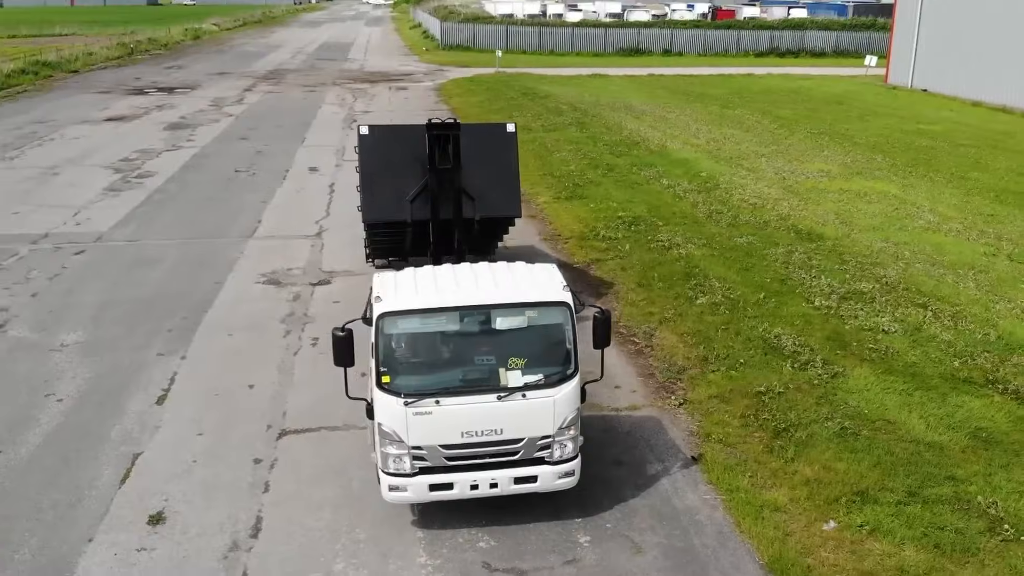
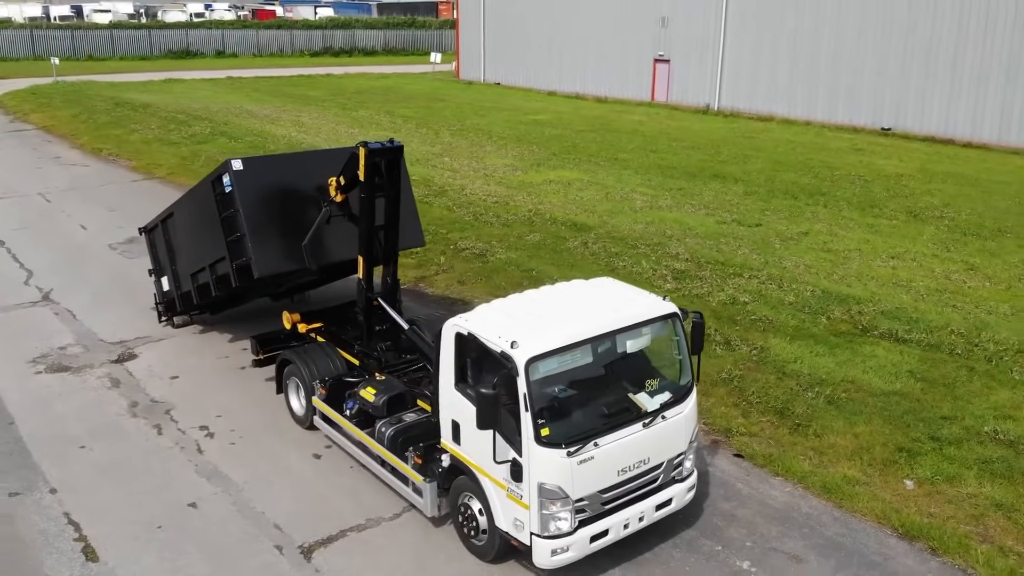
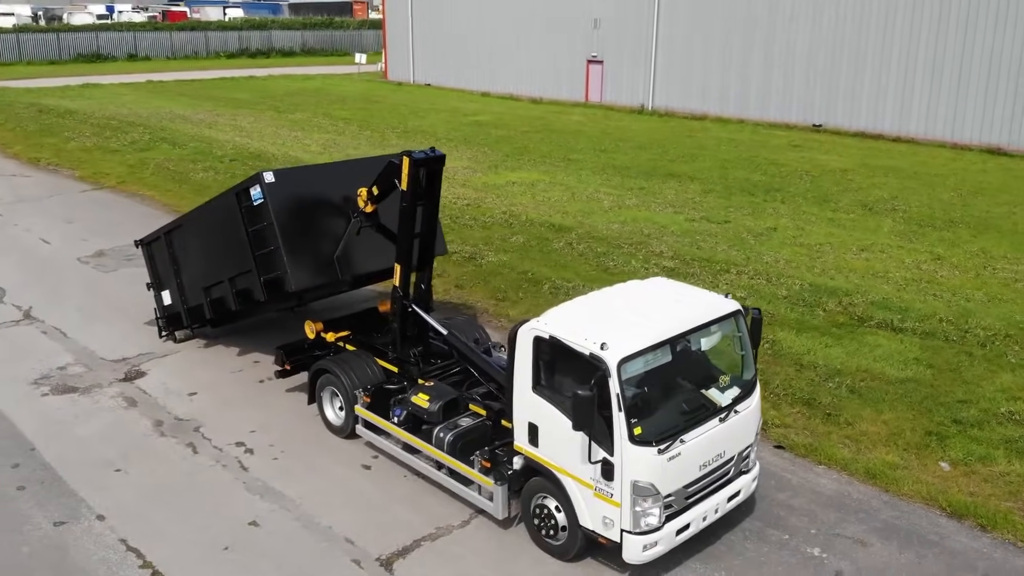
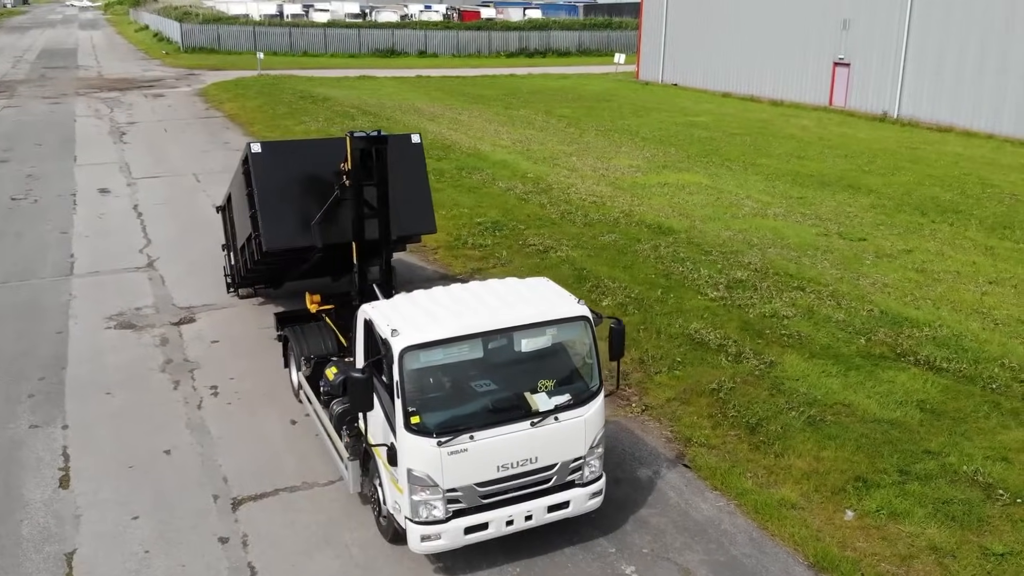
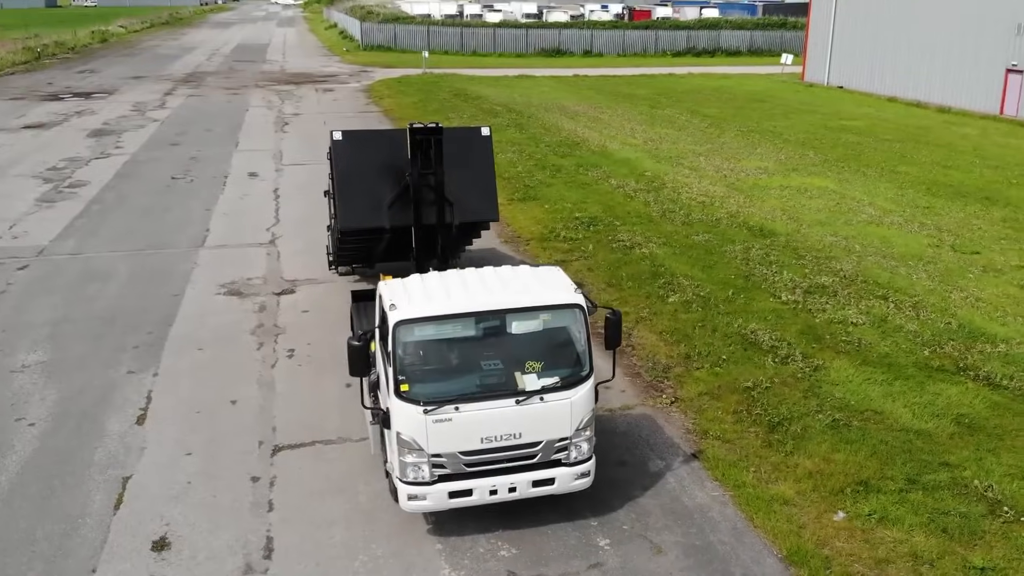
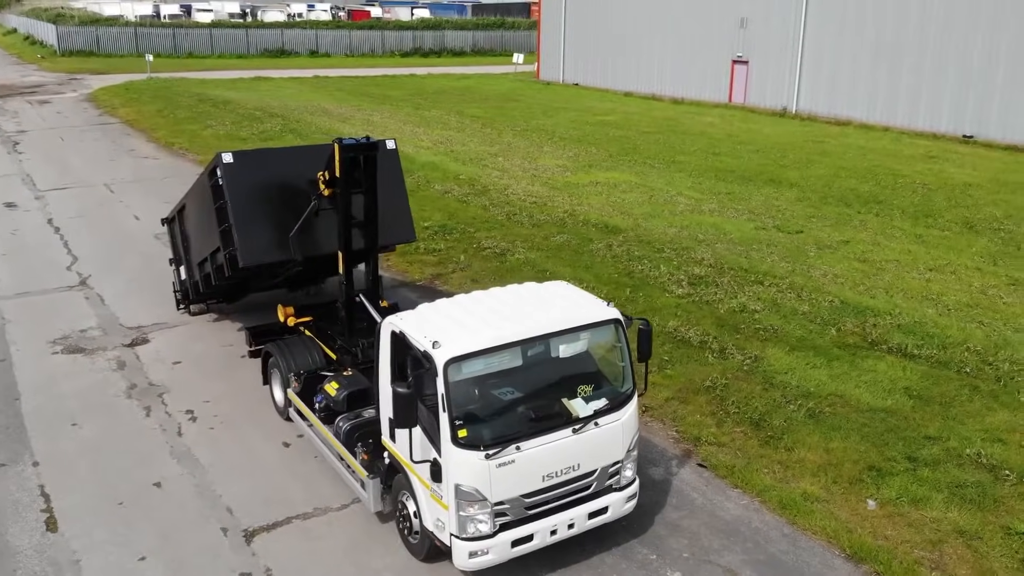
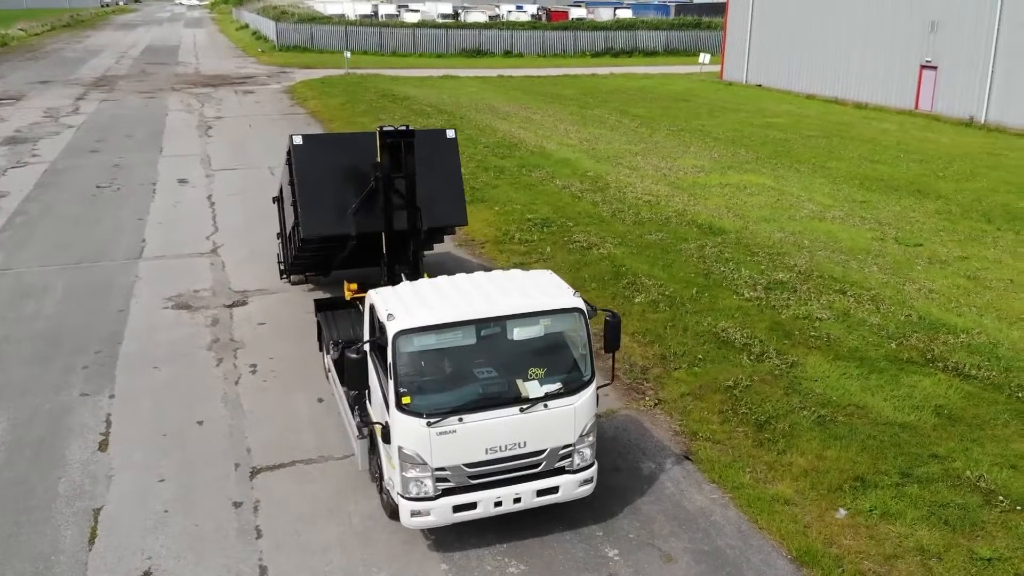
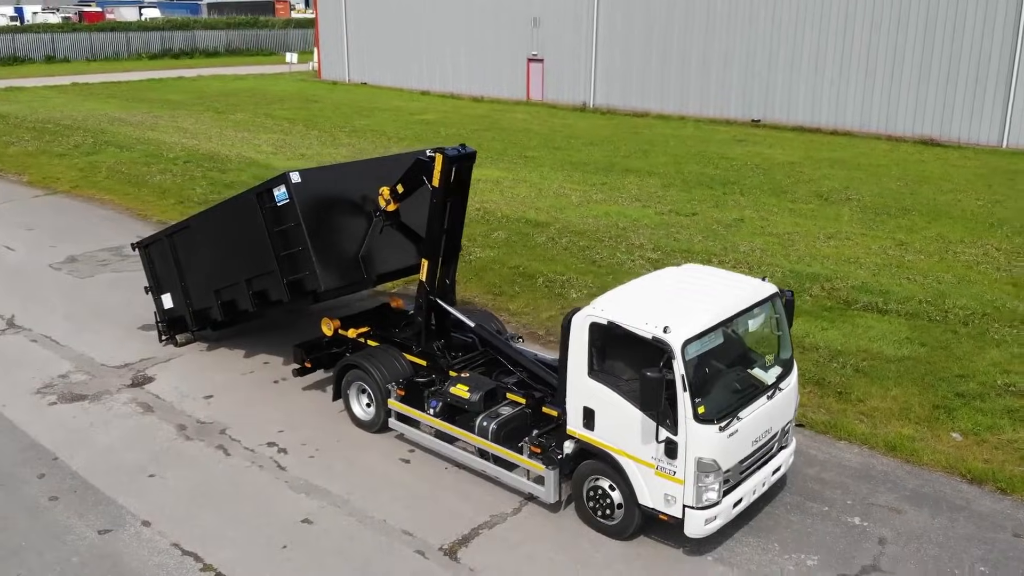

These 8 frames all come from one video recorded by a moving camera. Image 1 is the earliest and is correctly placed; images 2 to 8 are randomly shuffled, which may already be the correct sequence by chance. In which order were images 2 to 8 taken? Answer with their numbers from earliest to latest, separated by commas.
5, 7, 4, 6, 2, 3, 8
